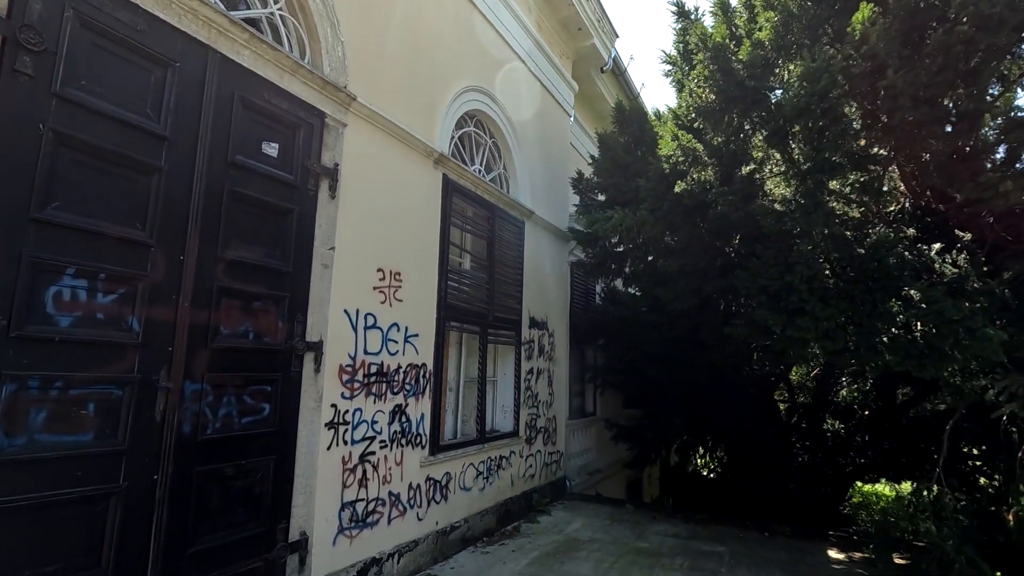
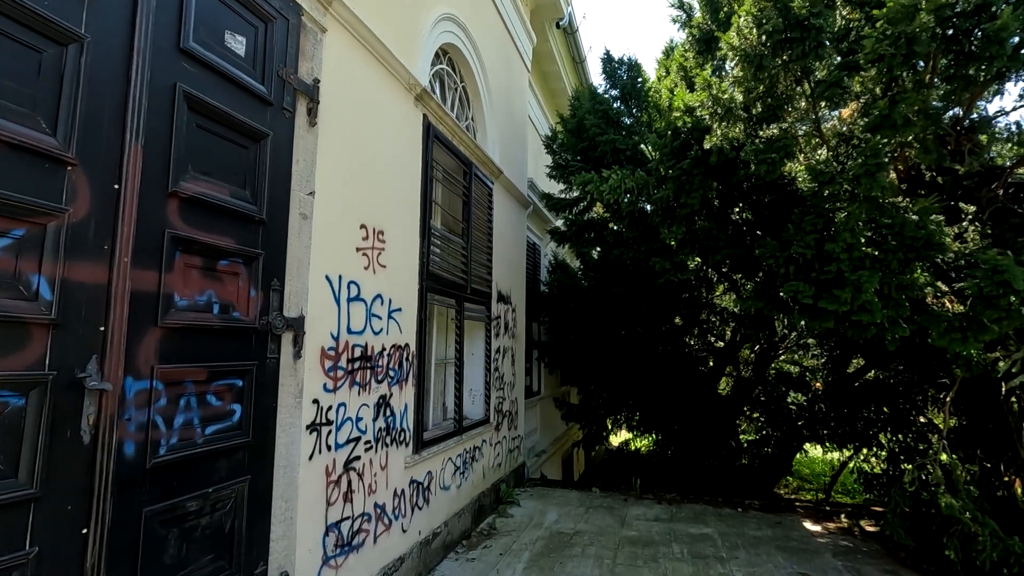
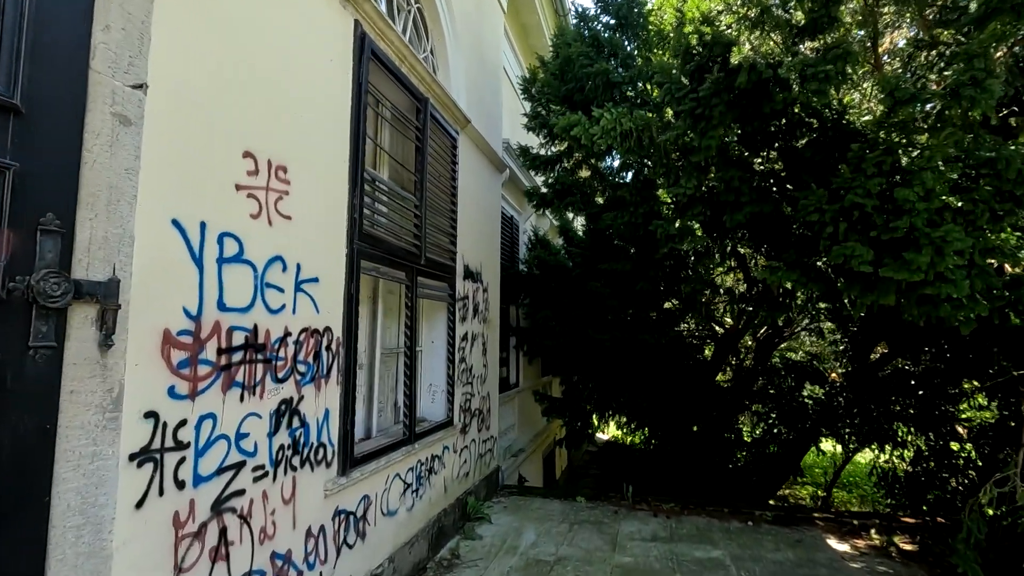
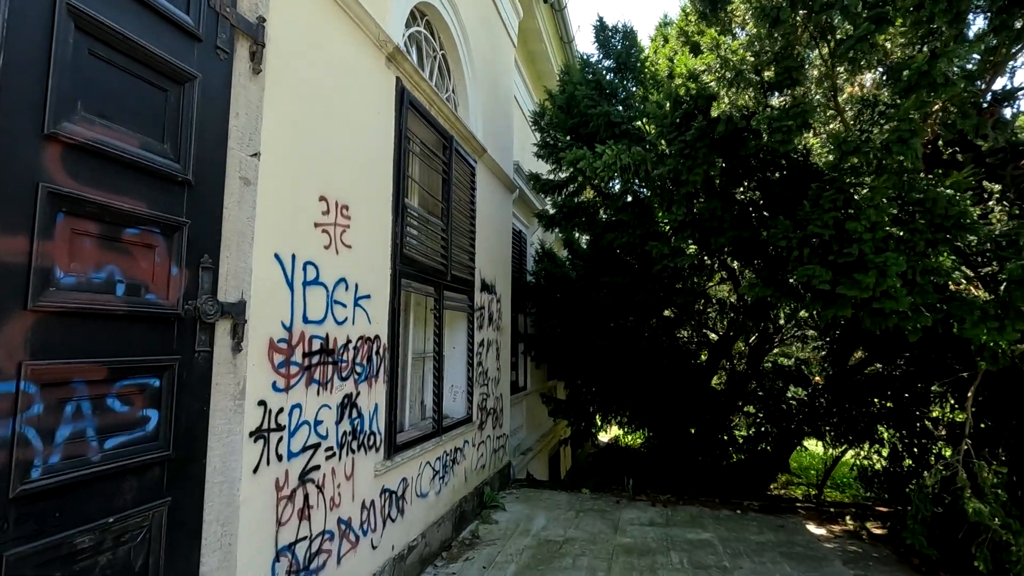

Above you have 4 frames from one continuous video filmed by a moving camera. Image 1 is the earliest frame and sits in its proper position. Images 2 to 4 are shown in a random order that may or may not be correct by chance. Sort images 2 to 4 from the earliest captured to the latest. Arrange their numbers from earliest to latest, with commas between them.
2, 4, 3
